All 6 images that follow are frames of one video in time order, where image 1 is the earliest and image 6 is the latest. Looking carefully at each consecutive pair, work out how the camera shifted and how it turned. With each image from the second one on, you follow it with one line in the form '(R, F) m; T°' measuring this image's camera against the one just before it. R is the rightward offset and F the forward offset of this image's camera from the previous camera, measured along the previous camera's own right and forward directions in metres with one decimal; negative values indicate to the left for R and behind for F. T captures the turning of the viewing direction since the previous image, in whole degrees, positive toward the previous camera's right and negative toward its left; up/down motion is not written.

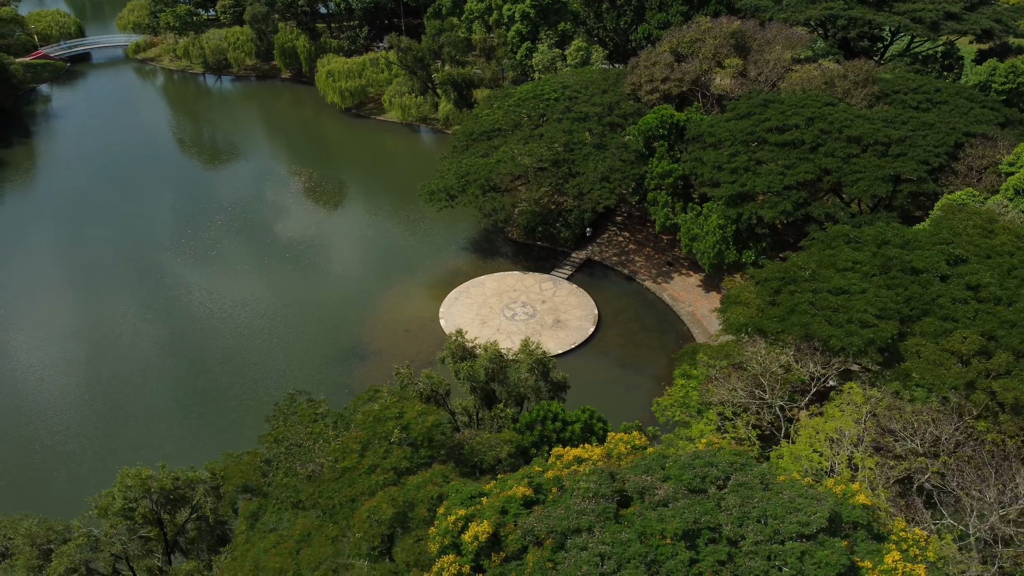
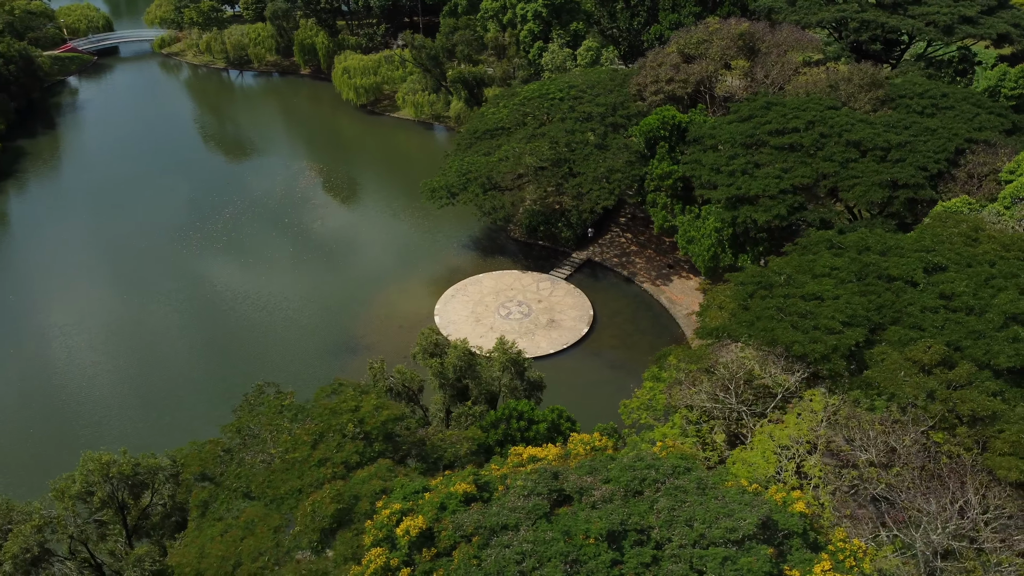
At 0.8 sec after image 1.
(+1.7, 0.0) m; -2°
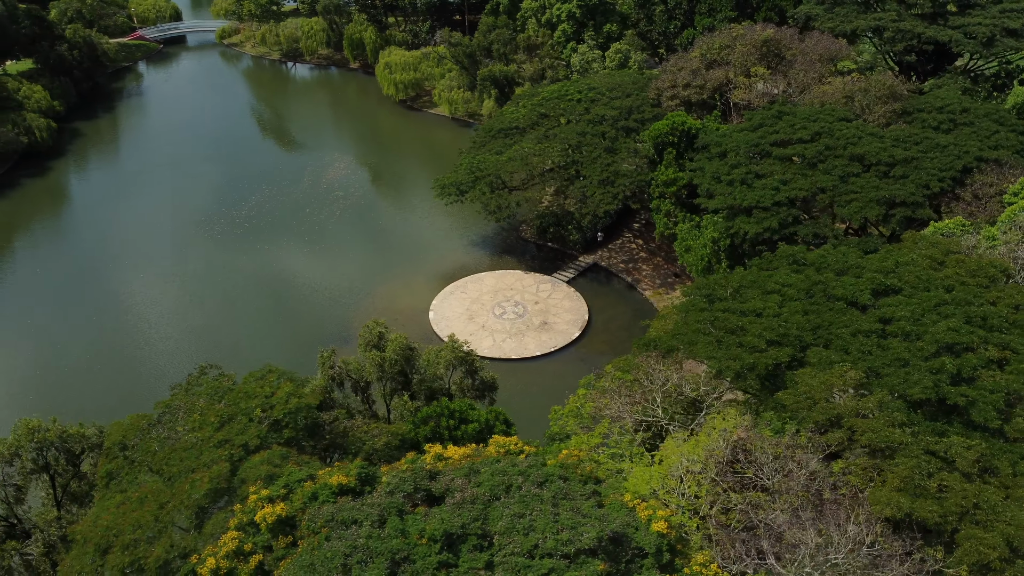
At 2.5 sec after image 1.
(+3.7, +0.2) m; -5°
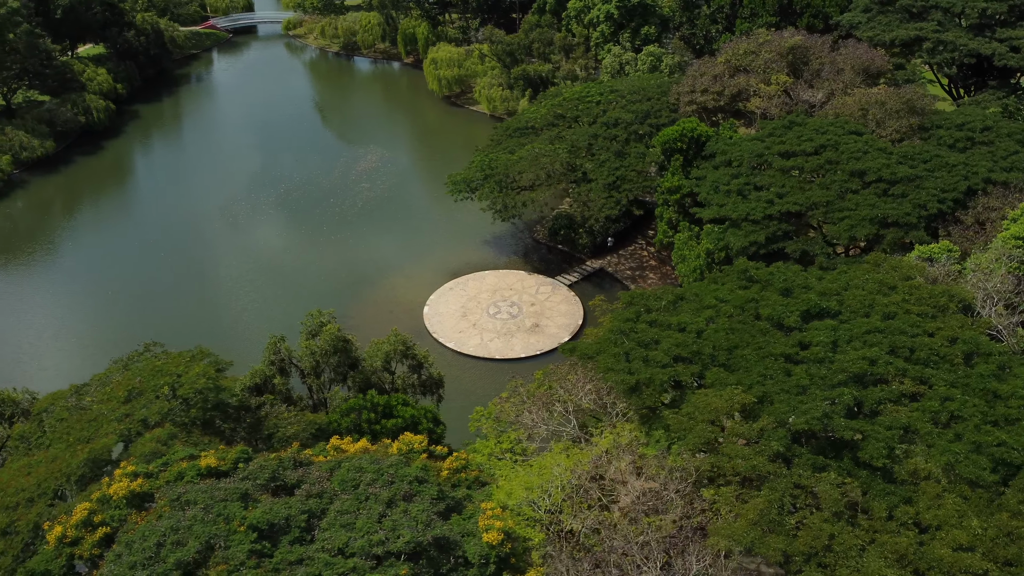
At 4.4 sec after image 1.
(+4.1, +0.4) m; -6°
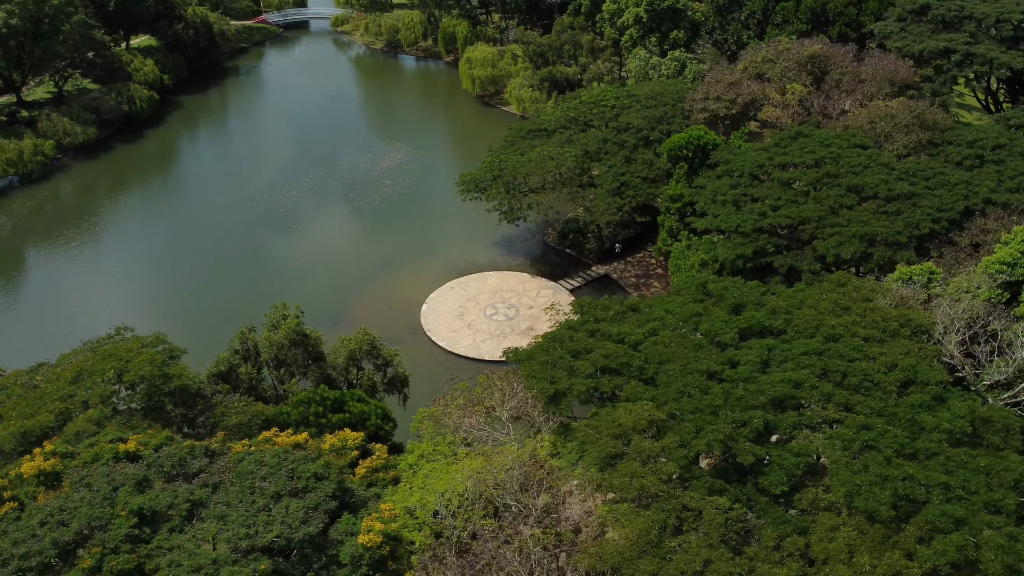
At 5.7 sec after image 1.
(+2.9, +0.2) m; -4°
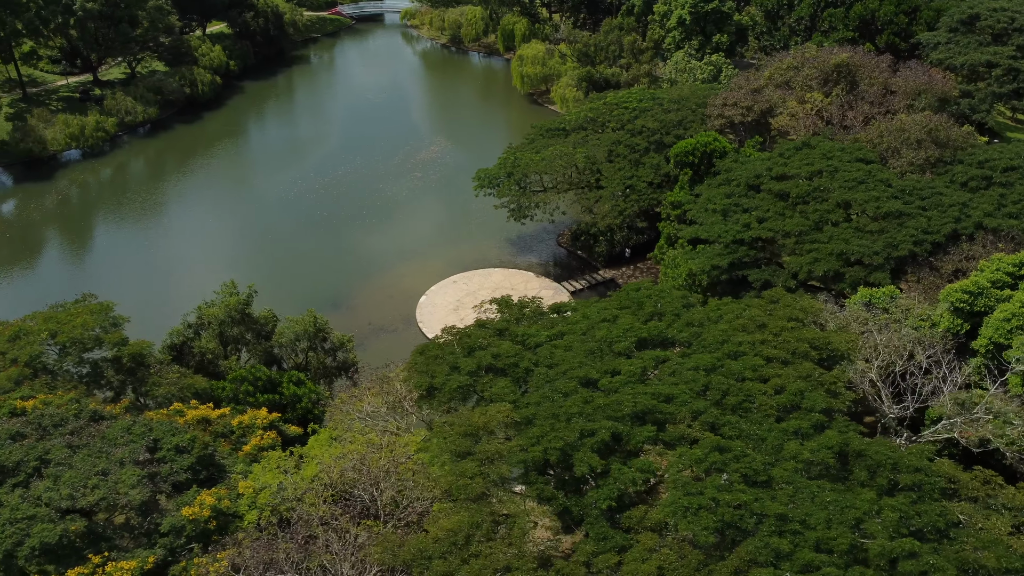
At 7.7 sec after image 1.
(+4.3, +0.4) m; -7°
